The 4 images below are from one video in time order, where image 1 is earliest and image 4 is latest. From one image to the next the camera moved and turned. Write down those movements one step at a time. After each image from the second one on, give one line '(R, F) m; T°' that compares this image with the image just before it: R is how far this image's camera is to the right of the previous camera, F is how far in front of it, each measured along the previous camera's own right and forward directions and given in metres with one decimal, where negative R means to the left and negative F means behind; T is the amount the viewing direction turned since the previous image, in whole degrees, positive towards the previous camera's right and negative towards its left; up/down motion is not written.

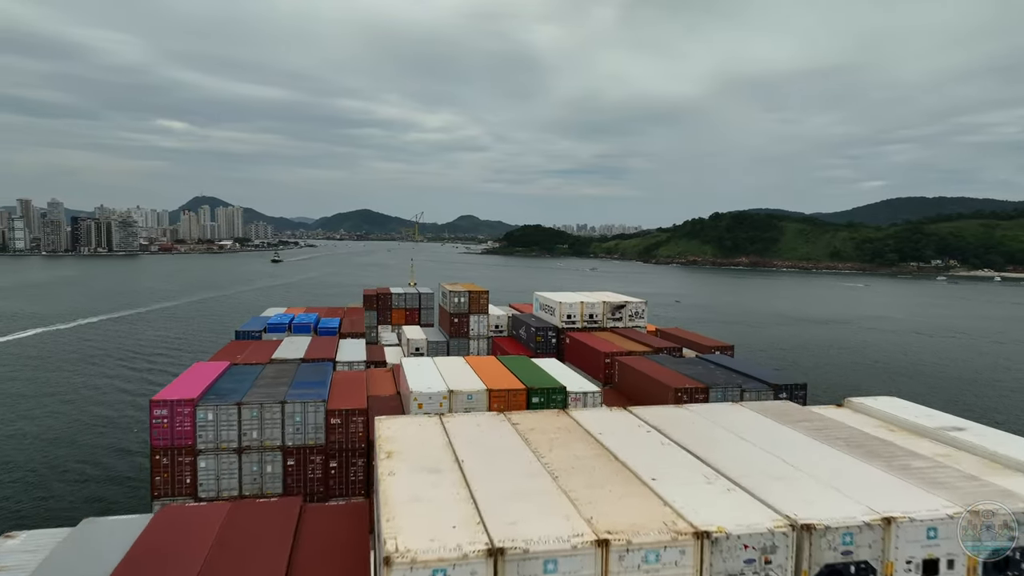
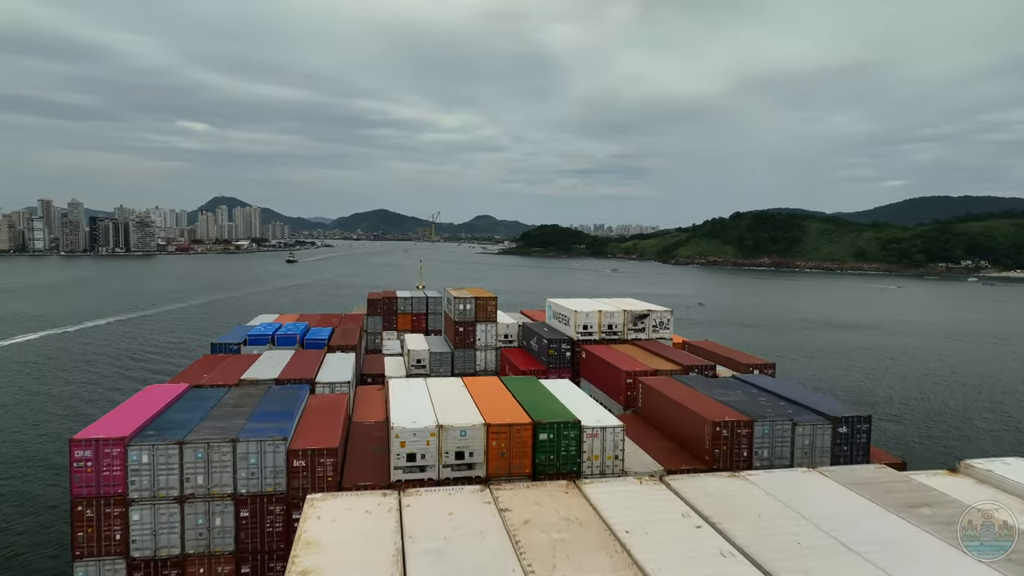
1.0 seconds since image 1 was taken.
(+0.3, +2.9) m; -1°
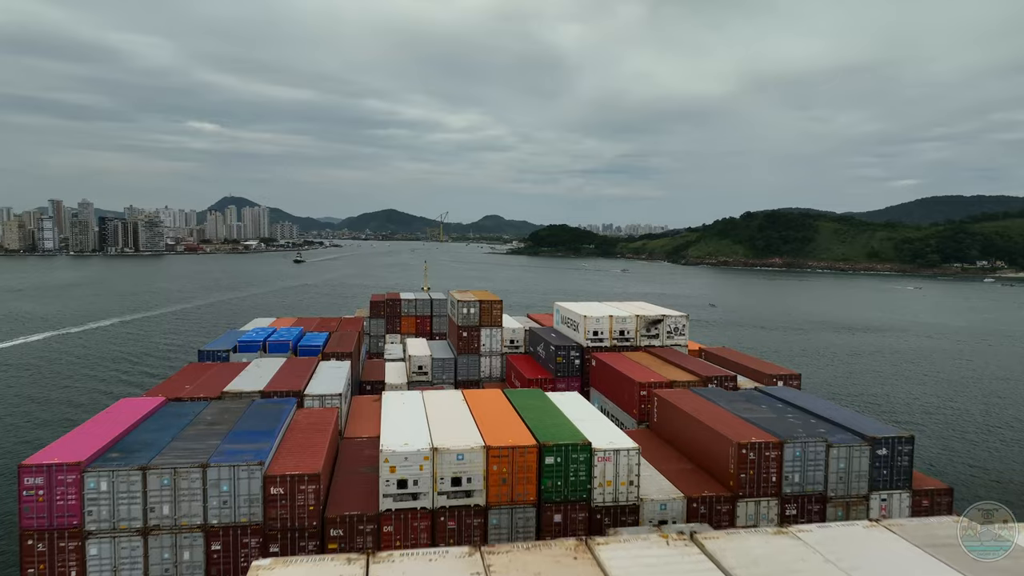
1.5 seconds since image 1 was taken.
(+0.1, +1.4) m; -1°
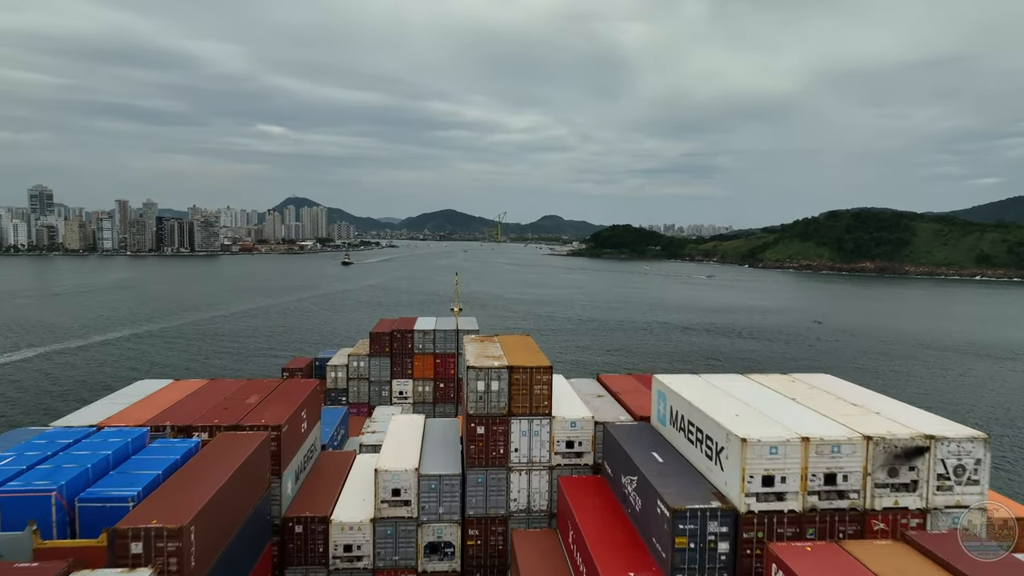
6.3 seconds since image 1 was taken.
(0.0, +13.4) m; -5°
